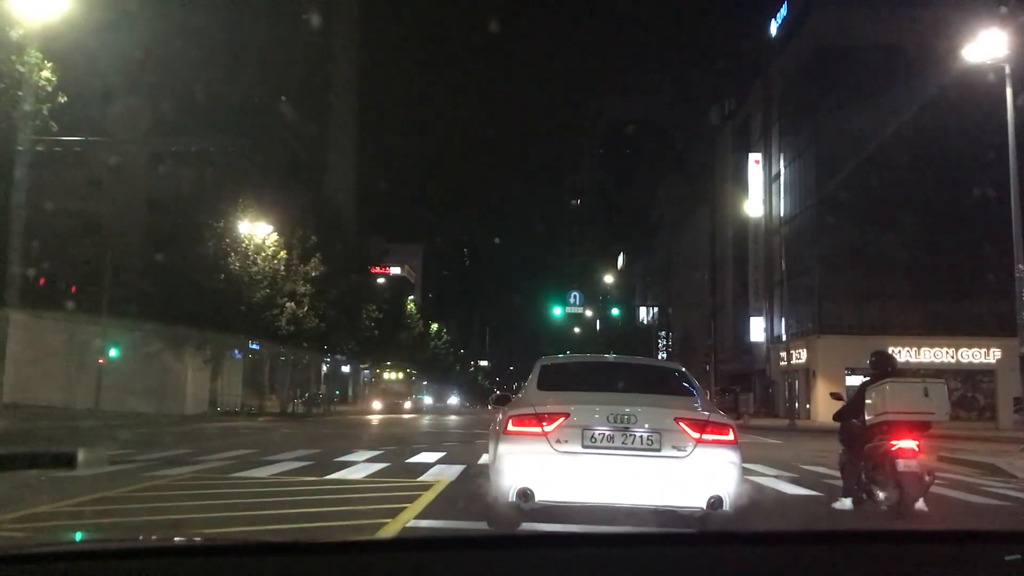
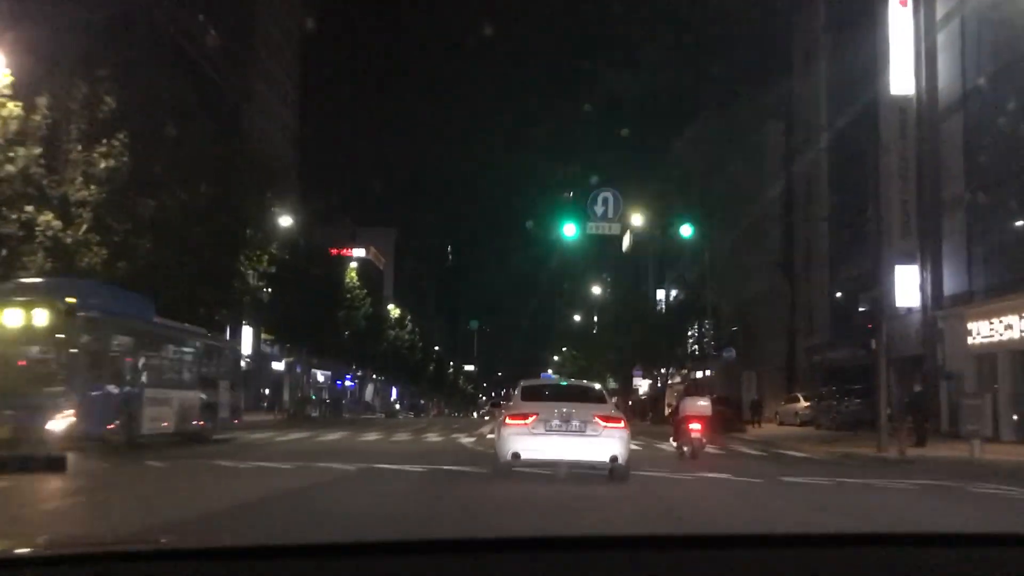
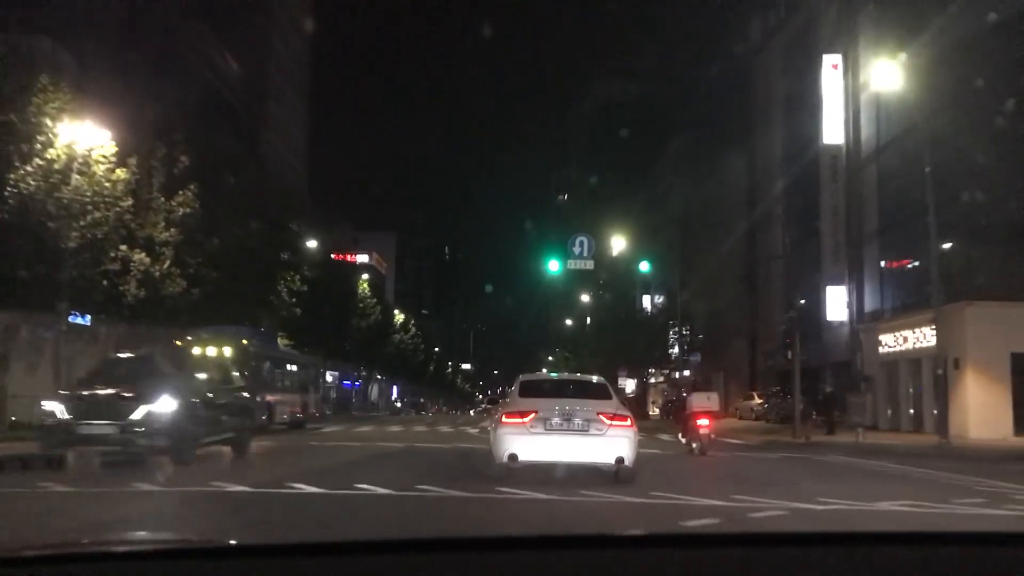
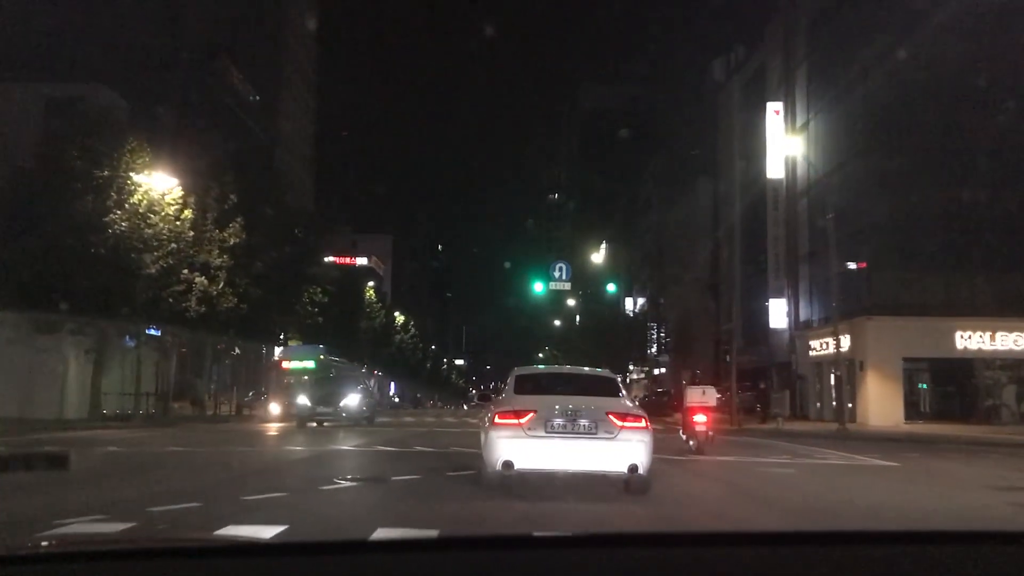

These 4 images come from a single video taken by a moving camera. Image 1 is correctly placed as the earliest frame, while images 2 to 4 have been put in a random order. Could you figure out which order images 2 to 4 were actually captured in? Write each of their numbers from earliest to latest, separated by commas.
4, 3, 2
